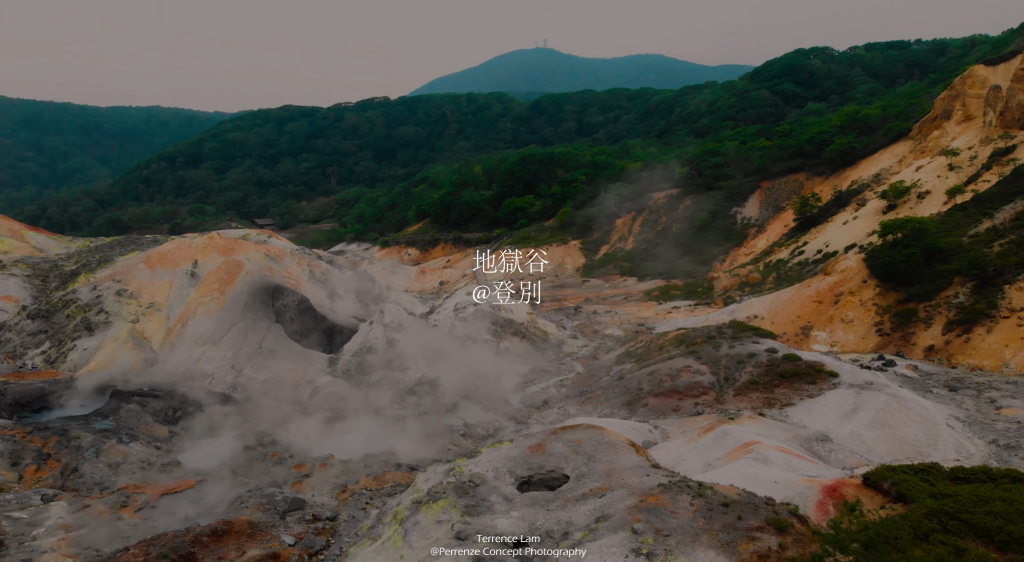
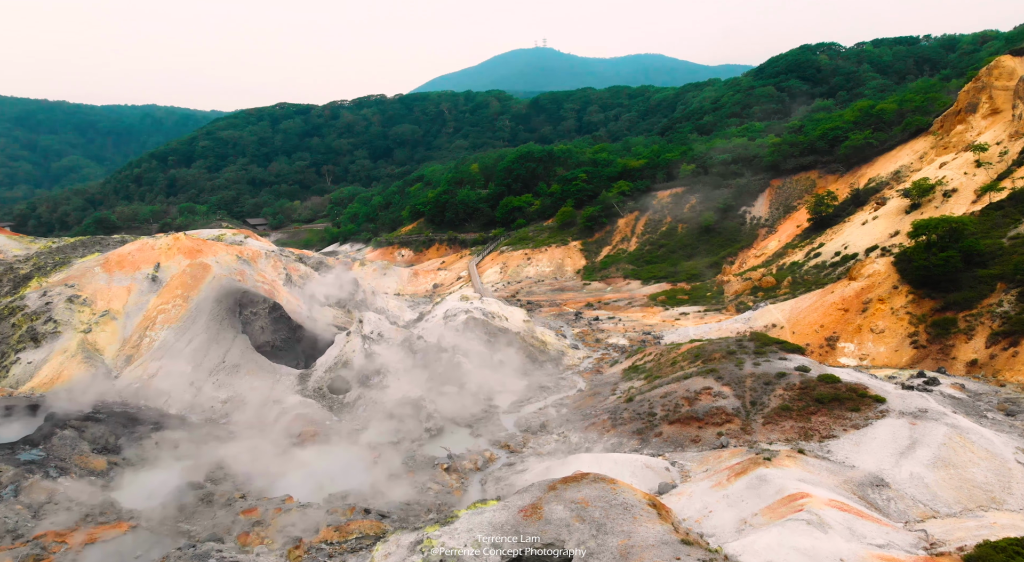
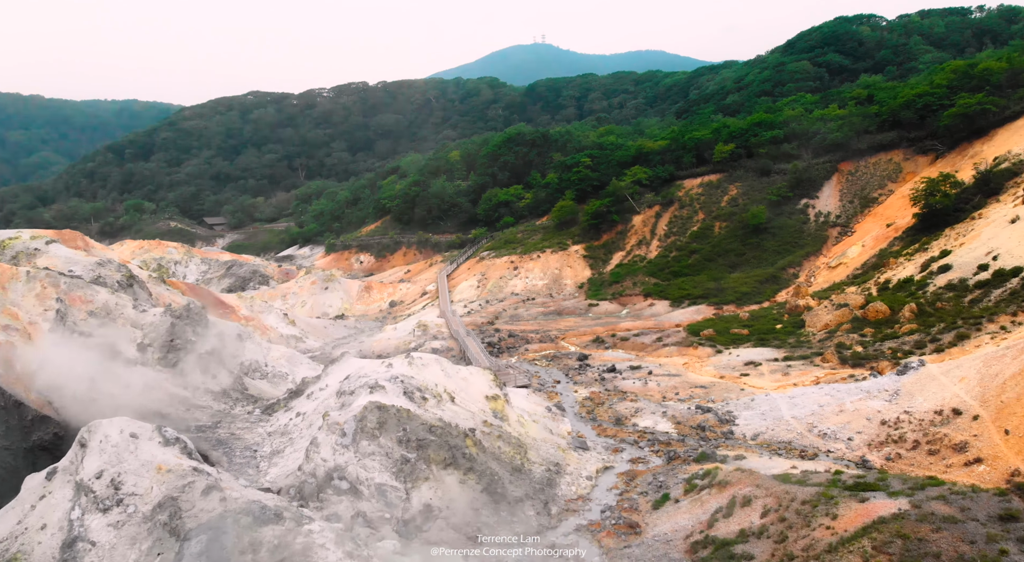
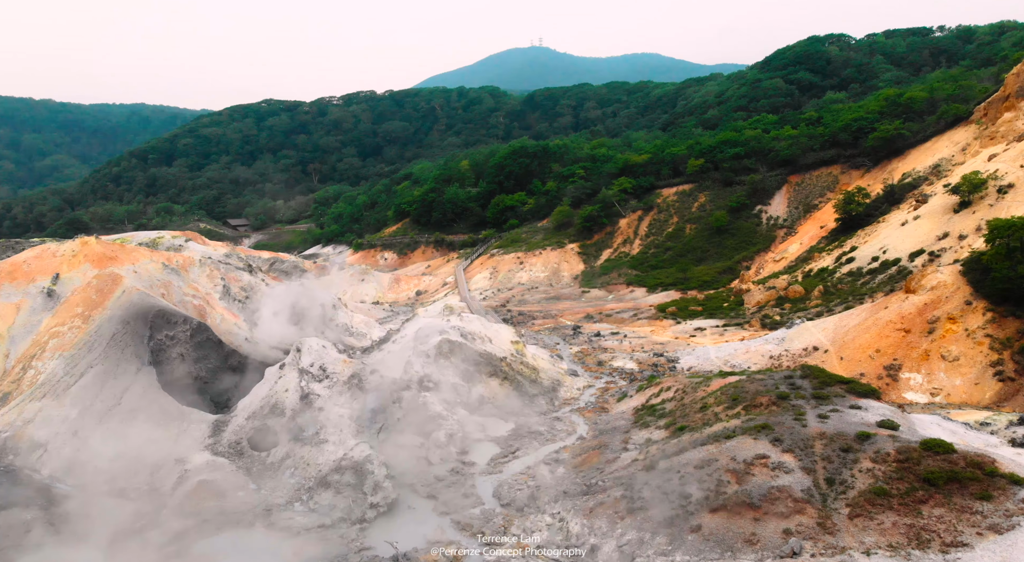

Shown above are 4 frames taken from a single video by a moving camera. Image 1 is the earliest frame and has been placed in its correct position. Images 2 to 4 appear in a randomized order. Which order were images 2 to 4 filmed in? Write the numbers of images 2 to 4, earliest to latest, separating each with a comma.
2, 4, 3
